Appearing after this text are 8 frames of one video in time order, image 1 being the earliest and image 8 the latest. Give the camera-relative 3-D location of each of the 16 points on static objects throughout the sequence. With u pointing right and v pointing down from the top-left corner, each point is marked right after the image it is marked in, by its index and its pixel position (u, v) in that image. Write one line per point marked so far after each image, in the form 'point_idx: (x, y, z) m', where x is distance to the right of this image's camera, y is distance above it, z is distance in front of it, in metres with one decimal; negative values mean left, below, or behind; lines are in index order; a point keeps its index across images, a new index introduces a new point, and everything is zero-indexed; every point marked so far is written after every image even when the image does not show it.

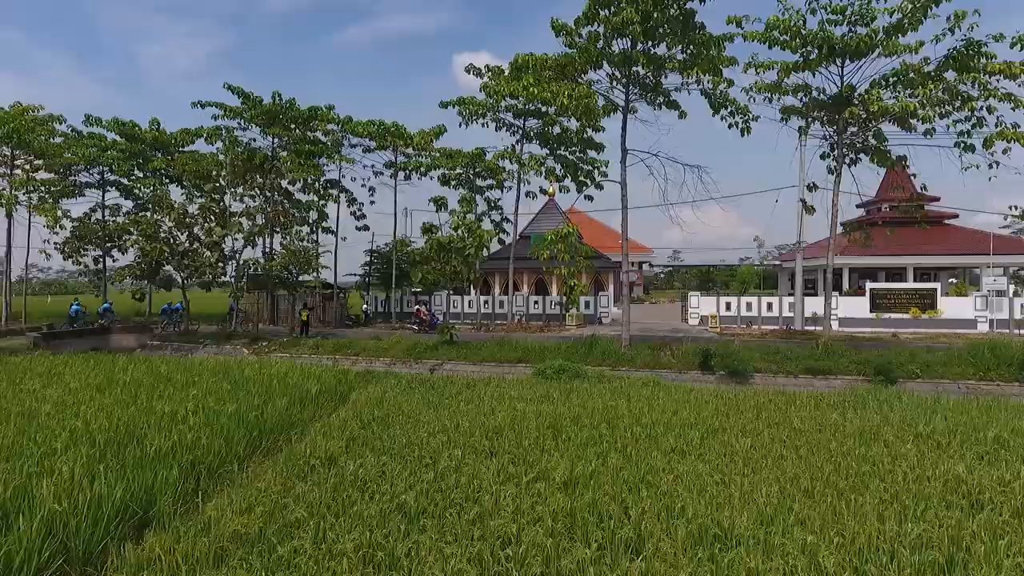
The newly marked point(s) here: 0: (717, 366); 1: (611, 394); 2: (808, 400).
0: (+4.6, -1.8, +13.9) m
1: (+1.4, -1.5, +8.8) m
2: (+4.0, -1.5, +8.5) m
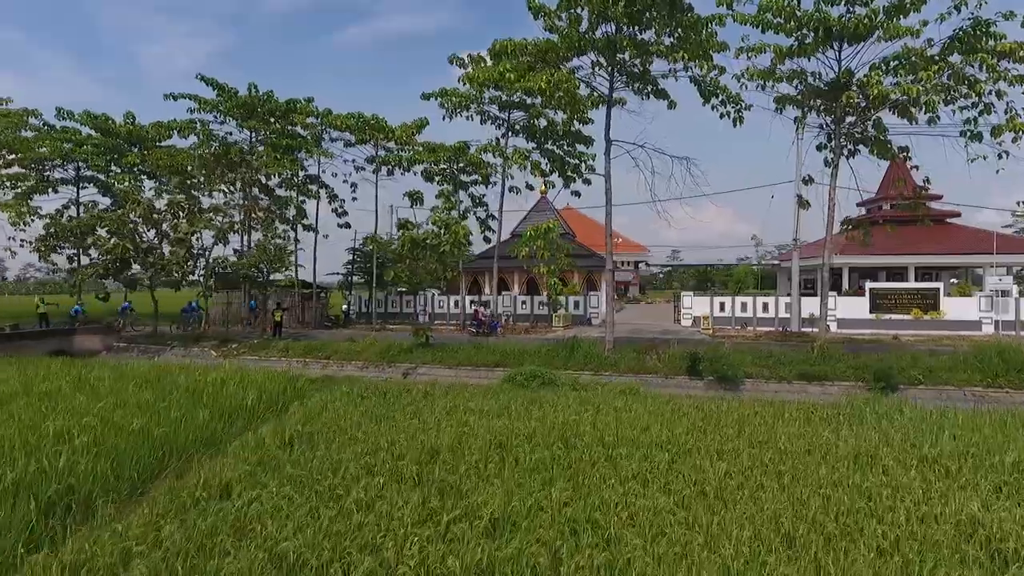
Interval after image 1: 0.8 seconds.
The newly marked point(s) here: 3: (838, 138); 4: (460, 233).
0: (+4.0, -1.7, +13.0) m
1: (+0.9, -1.5, +7.9) m
2: (+3.5, -1.5, +7.6) m
3: (+7.5, +3.4, +14.3) m
4: (-1.3, +1.4, +15.5) m
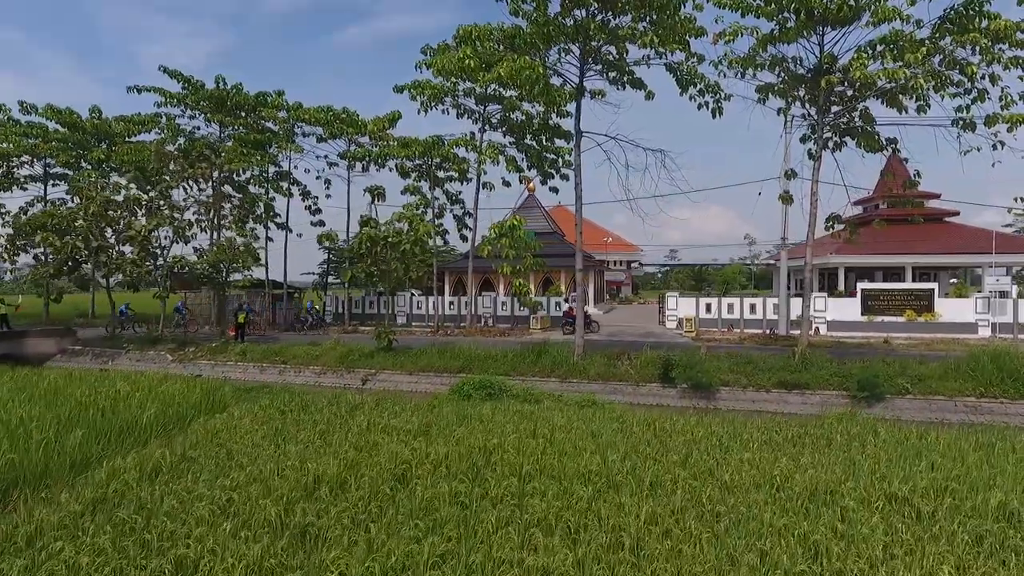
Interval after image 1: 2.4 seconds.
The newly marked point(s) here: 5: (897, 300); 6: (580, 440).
0: (+3.2, -1.8, +12.1) m
1: (+0.1, -1.5, +7.0) m
2: (+2.7, -1.5, +6.7) m
3: (+6.7, +3.4, +13.4) m
4: (-2.1, +1.4, +14.6) m
5: (+12.2, -0.4, +19.8) m
6: (+0.7, -1.5, +6.1) m
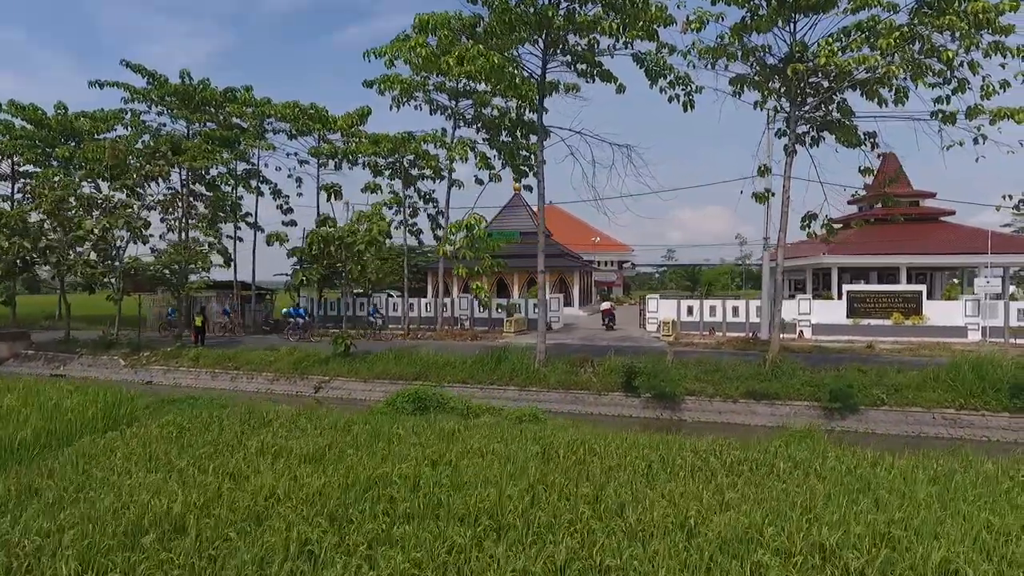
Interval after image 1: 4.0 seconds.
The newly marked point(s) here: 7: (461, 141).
0: (+2.4, -1.8, +11.4) m
1: (-0.8, -1.5, +6.3) m
2: (+1.8, -1.6, +5.9) m
3: (+5.8, +3.3, +12.7) m
4: (-2.9, +1.3, +13.9) m
5: (+11.3, -0.4, +19.1) m
6: (-0.2, -1.5, +5.4) m
7: (-1.6, +4.4, +19.0) m
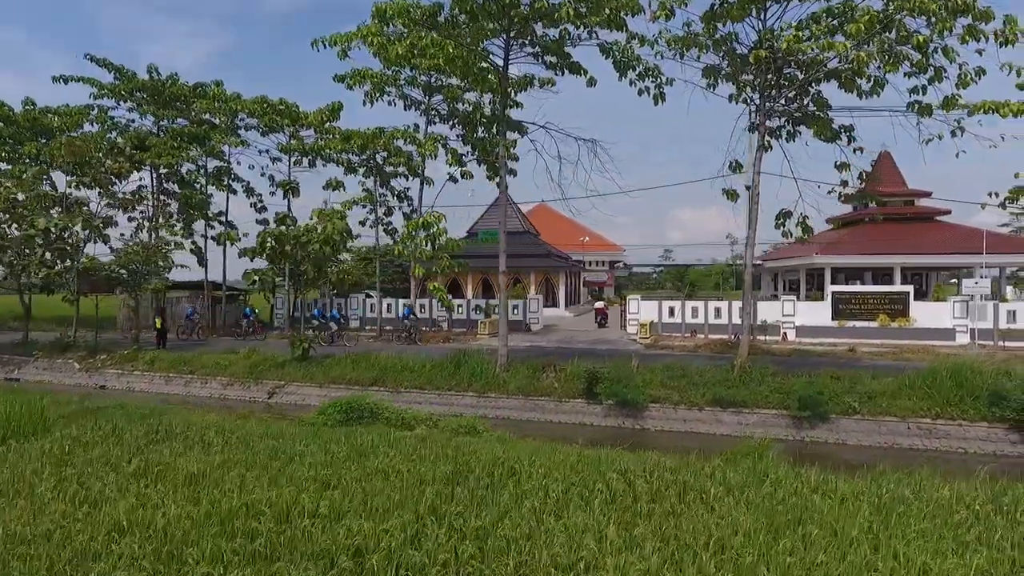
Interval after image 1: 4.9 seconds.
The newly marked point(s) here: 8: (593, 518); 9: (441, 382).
0: (+1.6, -1.9, +10.8) m
1: (-1.6, -1.6, +5.7) m
2: (+1.0, -1.6, +5.4) m
3: (+5.0, +3.3, +12.1) m
4: (-3.7, +1.3, +13.3) m
5: (+10.5, -0.4, +18.5) m
6: (-1.0, -1.6, +4.8) m
7: (-2.3, +4.4, +18.4) m
8: (+0.6, -1.6, +4.3) m
9: (-1.4, -1.8, +12.0) m
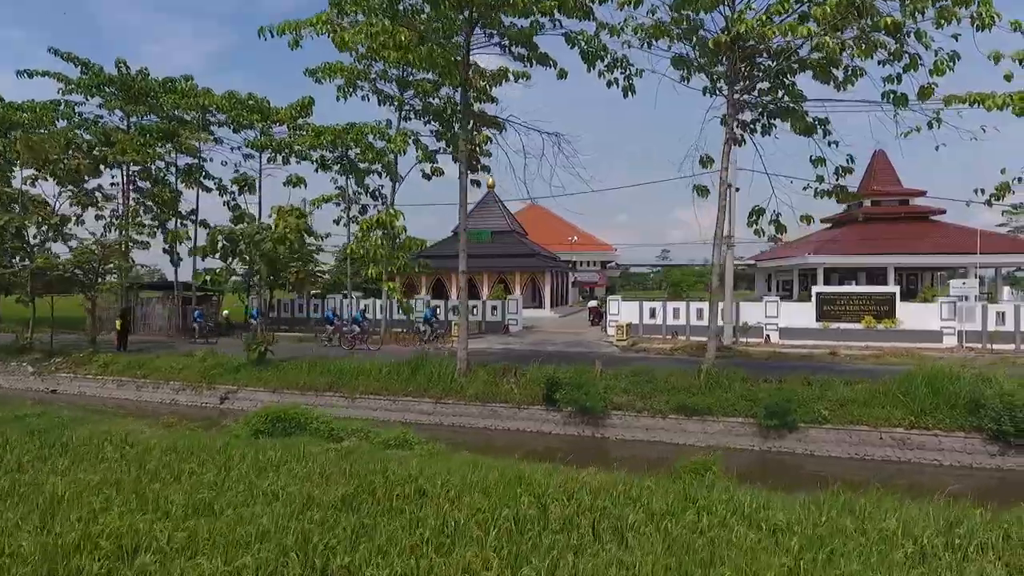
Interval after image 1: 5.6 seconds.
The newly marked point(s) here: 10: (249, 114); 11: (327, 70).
0: (+0.8, -1.9, +10.3) m
1: (-2.3, -1.6, +5.2) m
2: (+0.3, -1.6, +4.8) m
3: (+4.3, +3.3, +11.5) m
4: (-4.5, +1.3, +12.7) m
5: (+9.8, -0.5, +17.9) m
6: (-1.7, -1.6, +4.2) m
7: (-3.1, +4.4, +17.9) m
8: (-0.2, -1.6, +3.8) m
9: (-2.1, -1.8, +11.5) m
10: (-8.3, +5.6, +20.0) m
11: (-5.5, +6.5, +18.7) m
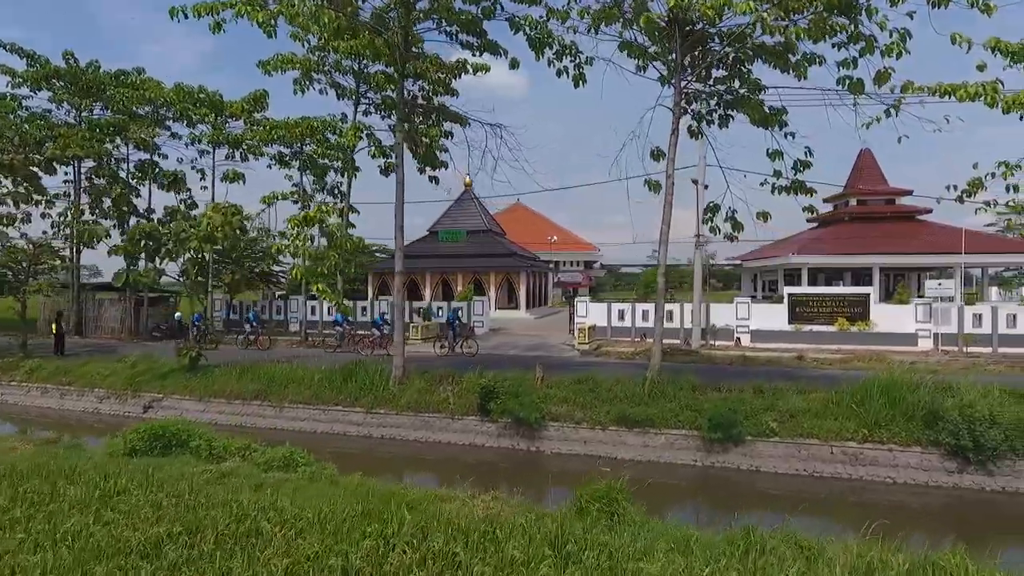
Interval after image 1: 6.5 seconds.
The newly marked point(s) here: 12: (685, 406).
0: (-0.2, -1.9, +9.5) m
1: (-3.4, -1.6, +4.4) m
2: (-0.7, -1.6, +4.1) m
3: (+3.2, +3.3, +10.8) m
4: (-5.5, +1.2, +12.0) m
5: (+8.7, -0.5, +17.2) m
6: (-2.8, -1.6, +3.5) m
7: (-4.2, +4.4, +17.1) m
8: (-1.2, -1.6, +3.0) m
9: (-3.2, -1.8, +10.7) m
10: (-9.5, +5.5, +19.2) m
11: (-6.6, +6.5, +17.9) m
12: (+2.5, -1.7, +9.0) m
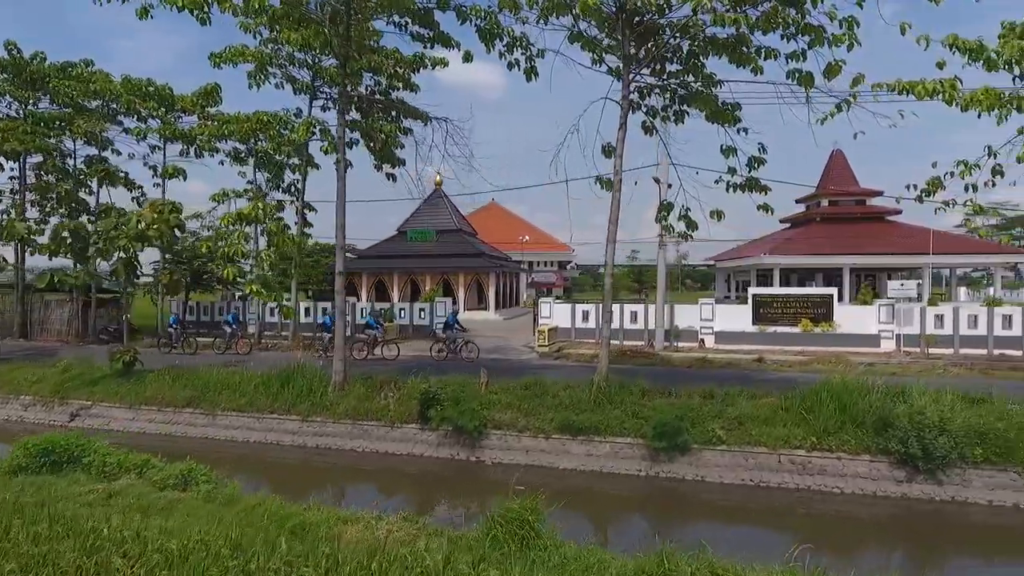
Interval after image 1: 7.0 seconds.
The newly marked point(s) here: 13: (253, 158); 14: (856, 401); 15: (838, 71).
0: (-1.1, -1.9, +9.1) m
1: (-4.1, -1.6, +3.9) m
2: (-1.4, -1.7, +3.6) m
3: (+2.3, +3.2, +10.5) m
4: (-6.4, +1.2, +11.4) m
5: (+7.6, -0.5, +17.0) m
6: (-3.4, -1.6, +2.9) m
7: (-5.3, +4.4, +16.5) m
8: (-1.9, -1.6, +2.5) m
9: (-4.1, -1.8, +10.2) m
10: (-10.6, +5.5, +18.5) m
11: (-7.7, +6.4, +17.2) m
12: (+1.7, -1.7, +8.6) m
13: (-7.8, +3.9, +18.8) m
14: (+4.4, -1.4, +8.0) m
15: (+4.2, +2.8, +8.1) m
